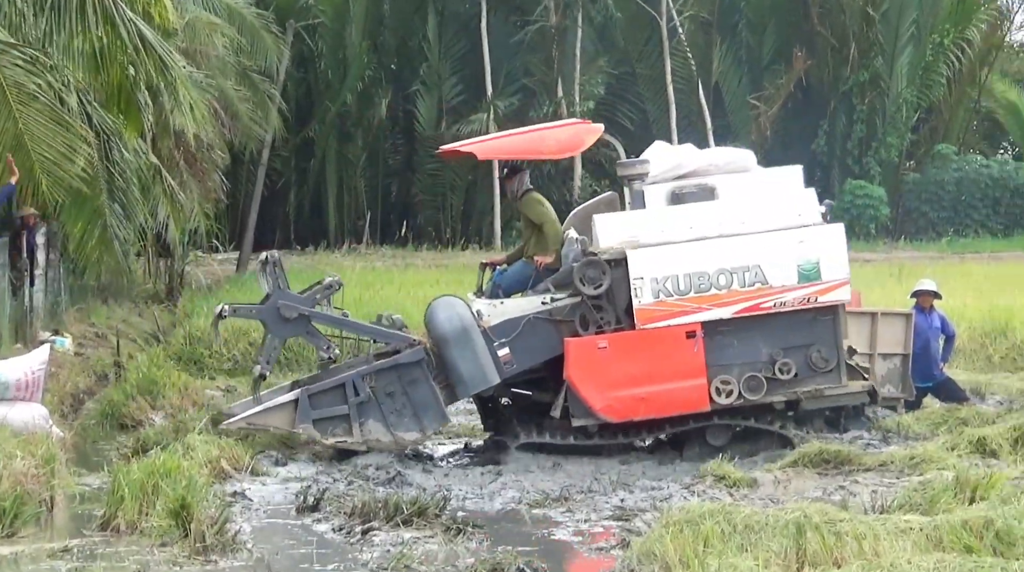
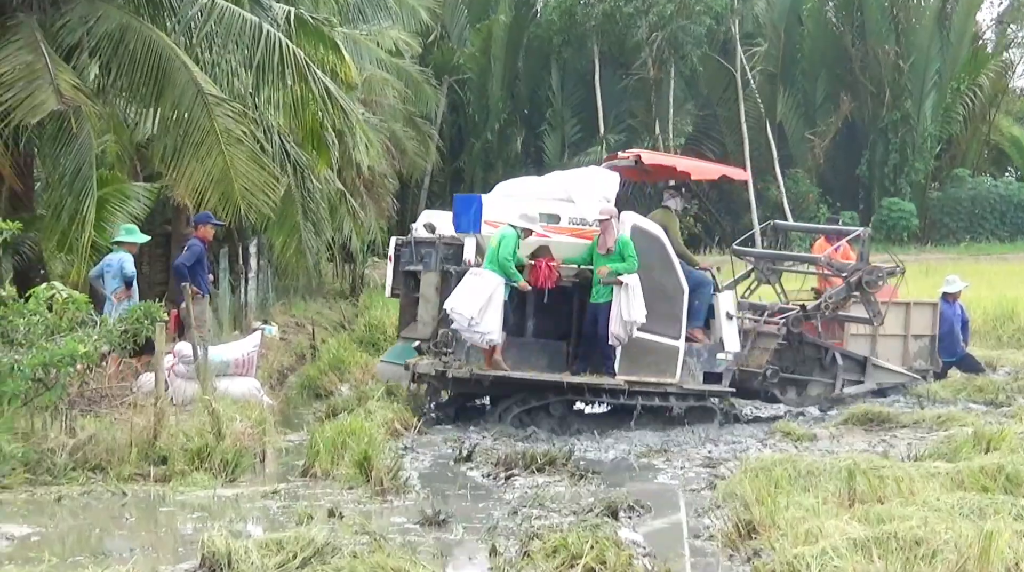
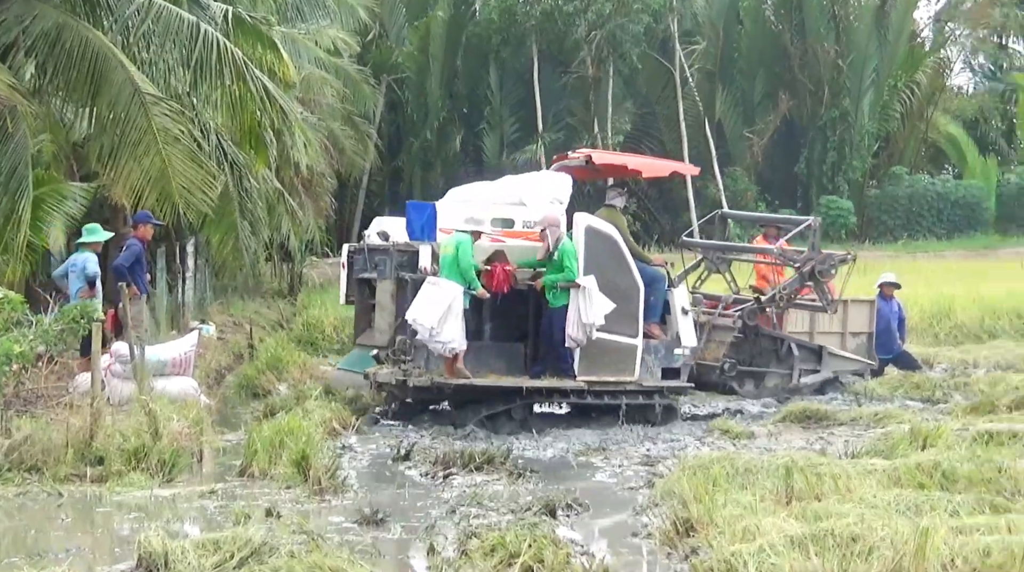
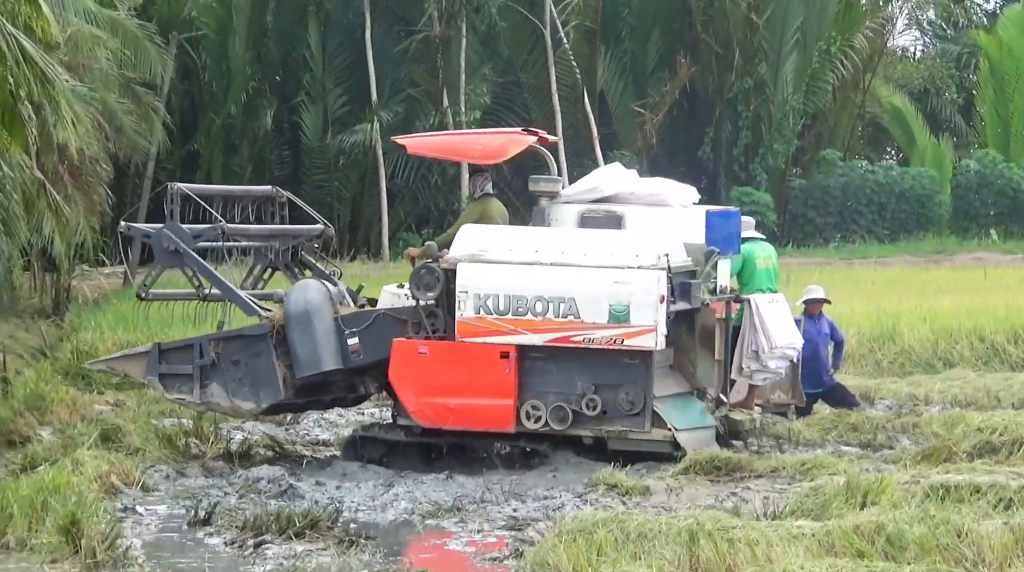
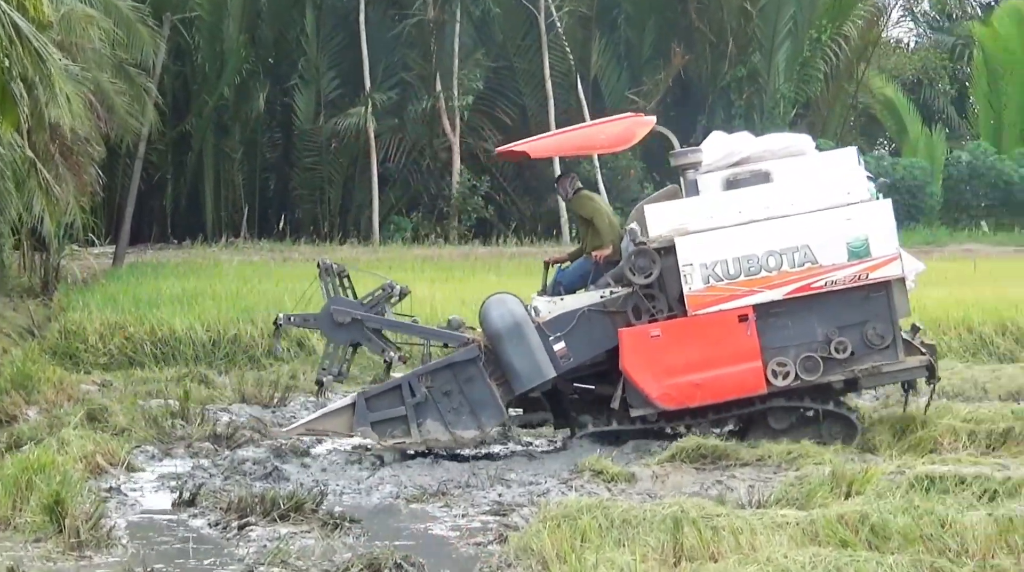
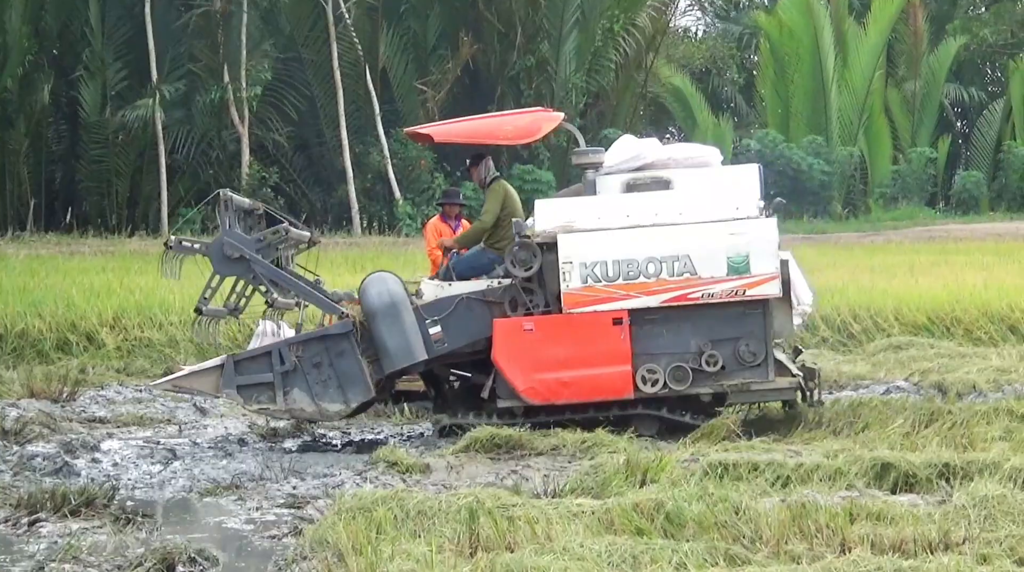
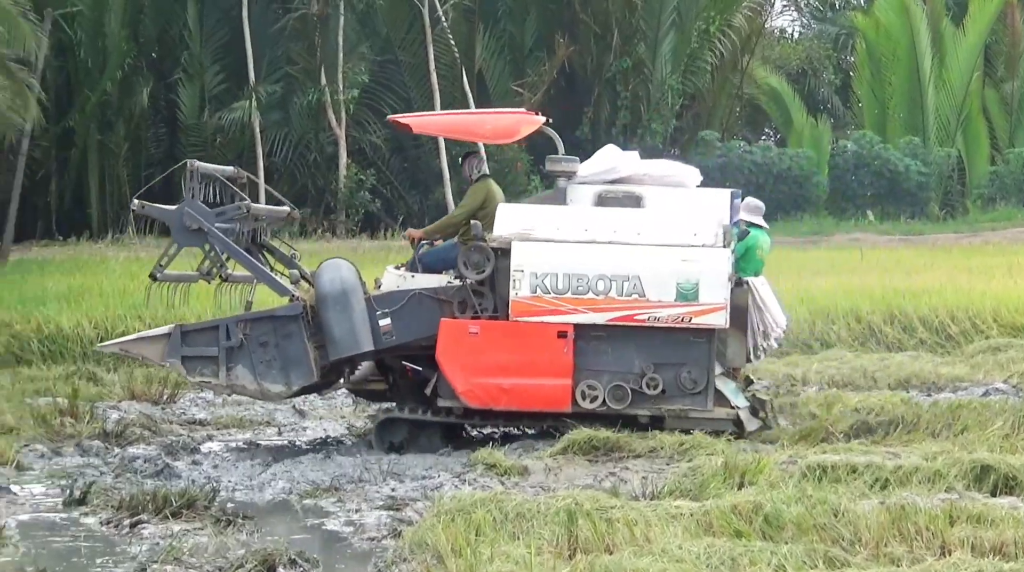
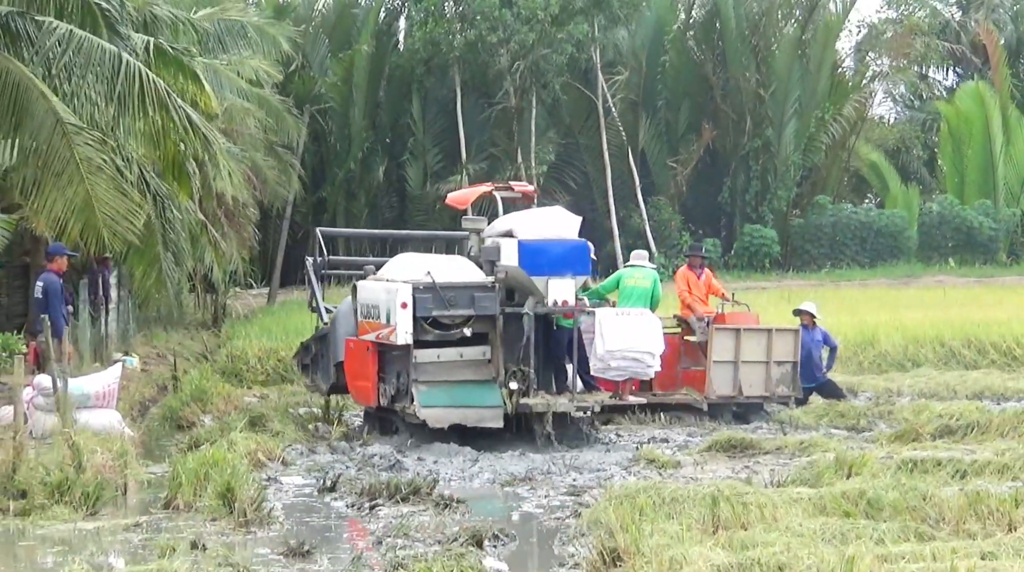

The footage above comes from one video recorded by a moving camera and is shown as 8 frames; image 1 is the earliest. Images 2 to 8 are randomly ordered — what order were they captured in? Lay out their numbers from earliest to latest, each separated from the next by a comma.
5, 6, 7, 4, 8, 2, 3
